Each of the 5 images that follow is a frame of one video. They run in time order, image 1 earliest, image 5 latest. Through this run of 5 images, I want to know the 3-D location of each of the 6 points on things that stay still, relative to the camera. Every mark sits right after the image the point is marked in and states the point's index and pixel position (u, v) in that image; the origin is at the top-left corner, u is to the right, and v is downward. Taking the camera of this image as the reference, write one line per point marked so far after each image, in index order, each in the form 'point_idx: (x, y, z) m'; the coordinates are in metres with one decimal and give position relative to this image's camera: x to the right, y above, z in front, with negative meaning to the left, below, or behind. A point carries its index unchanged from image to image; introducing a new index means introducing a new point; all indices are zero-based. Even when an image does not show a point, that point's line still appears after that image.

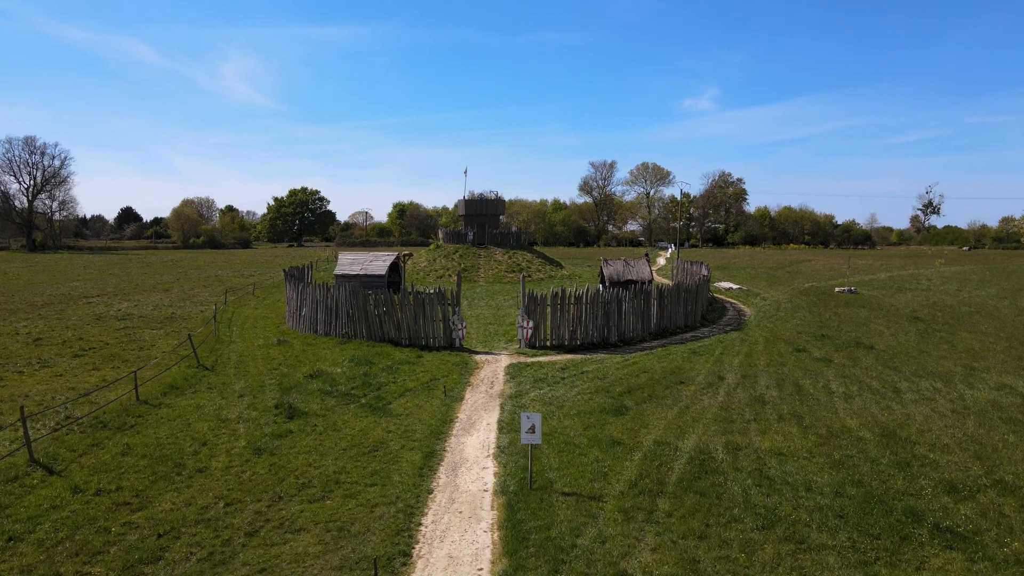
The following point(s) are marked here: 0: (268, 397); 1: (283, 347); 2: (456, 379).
0: (-3.4, -1.5, +14.1) m
1: (-4.5, -1.2, +19.8) m
2: (-0.9, -1.4, +15.8) m
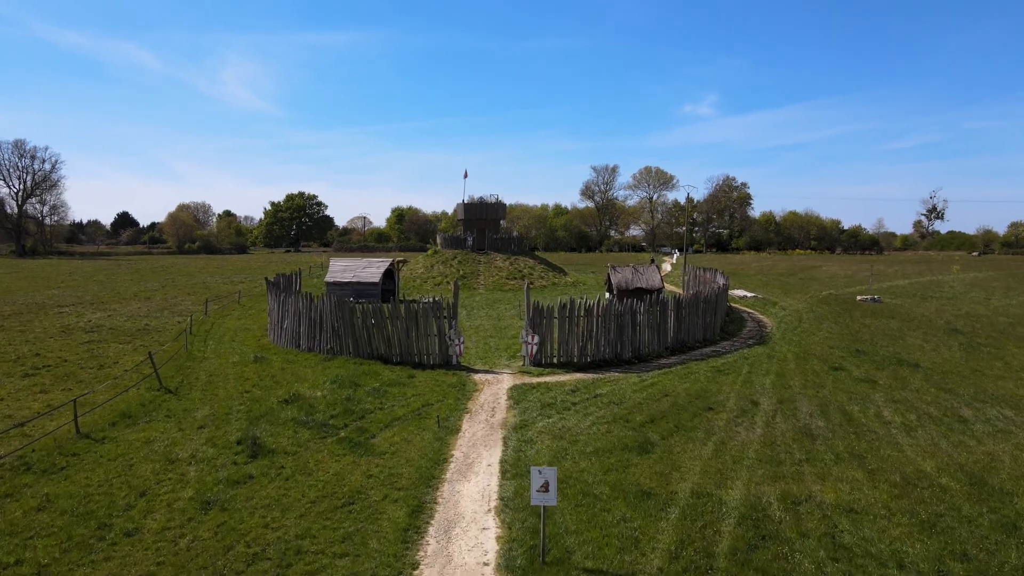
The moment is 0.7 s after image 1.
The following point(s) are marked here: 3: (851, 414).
0: (-3.4, -1.7, +12.1) m
1: (-4.4, -1.3, +17.8) m
2: (-0.8, -1.6, +13.8) m
3: (+4.4, -1.6, +13.1) m
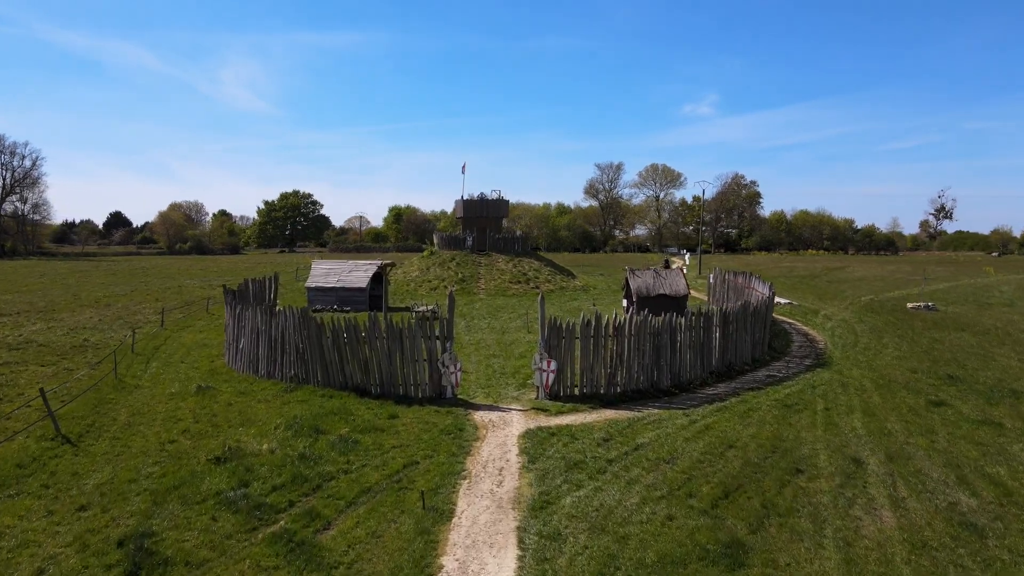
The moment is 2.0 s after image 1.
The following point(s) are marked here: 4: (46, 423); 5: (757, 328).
0: (-3.2, -1.9, +8.4) m
1: (-4.3, -1.5, +14.0) m
2: (-0.7, -1.8, +10.1) m
3: (+4.5, -1.8, +9.3) m
4: (-5.5, -1.6, +11.9) m
5: (+4.3, -0.7, +17.8) m
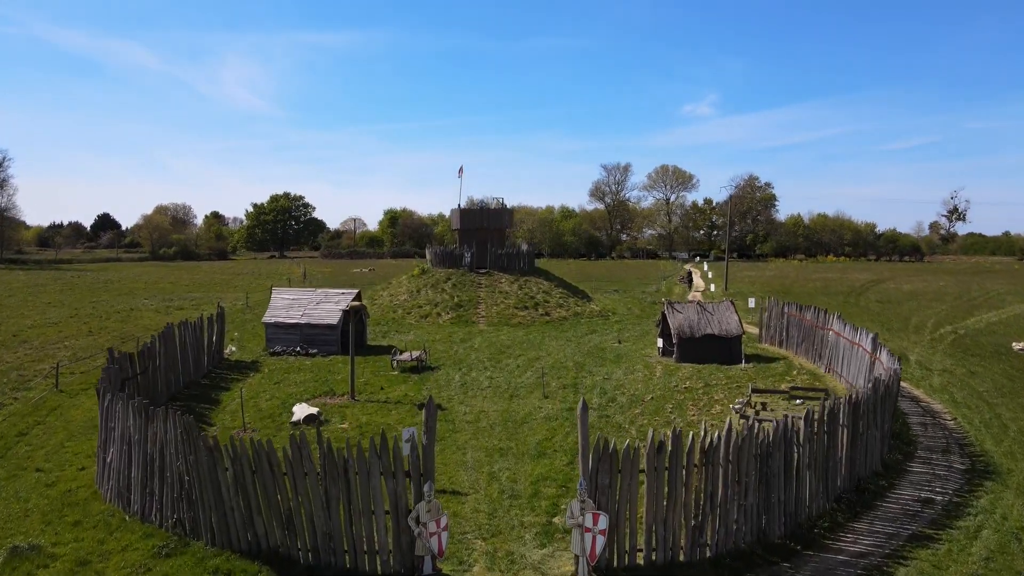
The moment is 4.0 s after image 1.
0: (-3.1, -2.7, +2.7) m
1: (-4.1, -2.3, +8.3) m
2: (-0.5, -2.6, +4.4) m
3: (+4.7, -2.6, +3.6) m
4: (-5.3, -2.4, +6.2) m
5: (+4.5, -1.5, +12.1) m
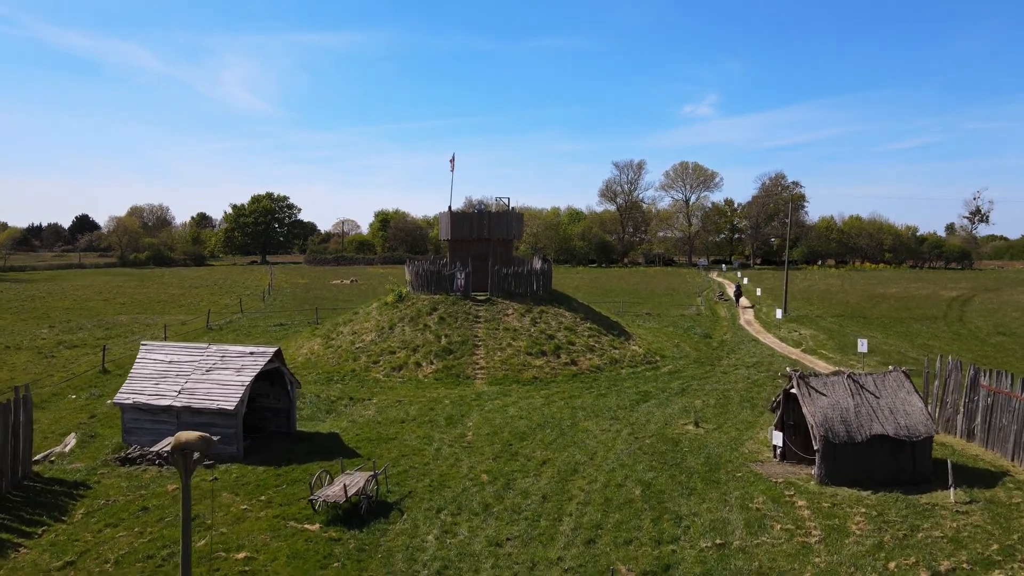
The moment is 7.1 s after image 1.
0: (-2.8, -3.5, -6.6) m
1: (-3.9, -3.1, -1.0) m
2: (-0.3, -3.4, -4.9) m
3: (+5.0, -3.4, -5.7) m
4: (-5.0, -3.2, -3.1) m
5: (+4.7, -2.3, +2.8) m
